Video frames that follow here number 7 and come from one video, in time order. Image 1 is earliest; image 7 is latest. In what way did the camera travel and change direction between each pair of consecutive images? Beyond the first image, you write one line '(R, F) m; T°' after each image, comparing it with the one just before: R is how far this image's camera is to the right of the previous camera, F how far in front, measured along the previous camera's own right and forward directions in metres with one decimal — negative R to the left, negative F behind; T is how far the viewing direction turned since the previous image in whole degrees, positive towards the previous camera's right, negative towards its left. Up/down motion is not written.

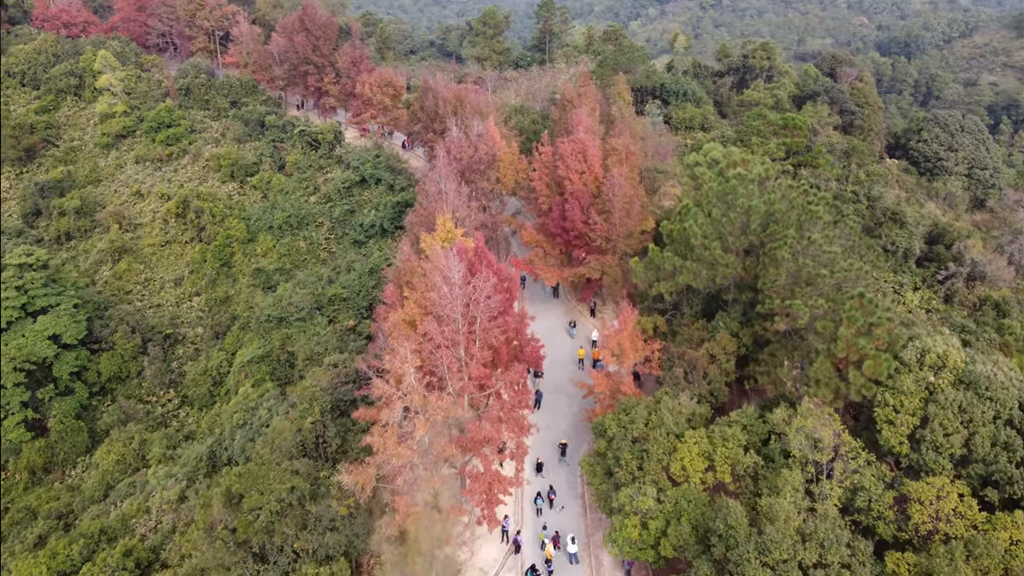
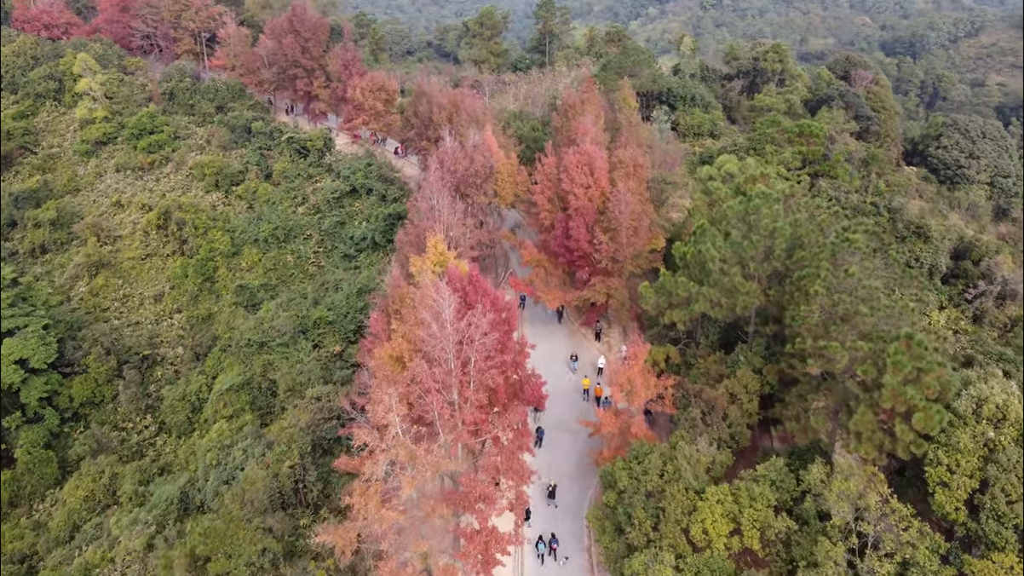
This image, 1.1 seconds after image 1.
(0.0, +2.0) m; 0°
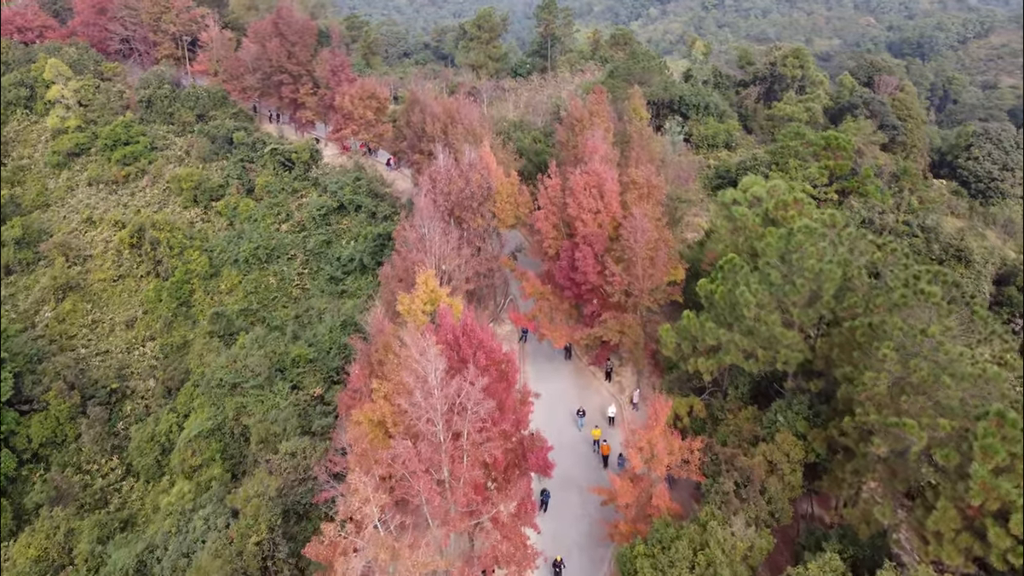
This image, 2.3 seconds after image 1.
(0.0, +2.7) m; 0°
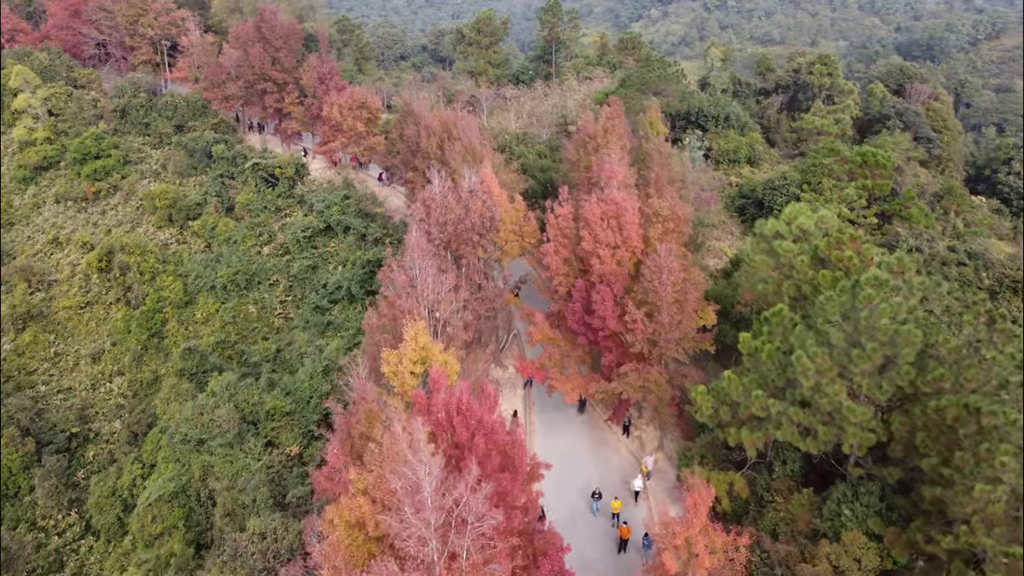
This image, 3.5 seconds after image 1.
(-0.1, +2.9) m; 0°
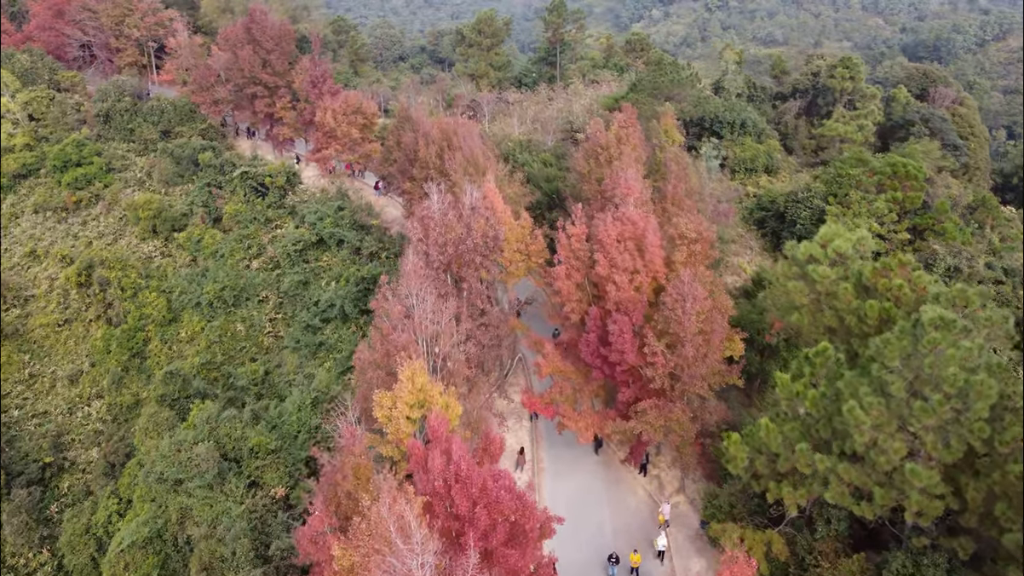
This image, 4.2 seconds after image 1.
(-0.1, +1.8) m; 0°
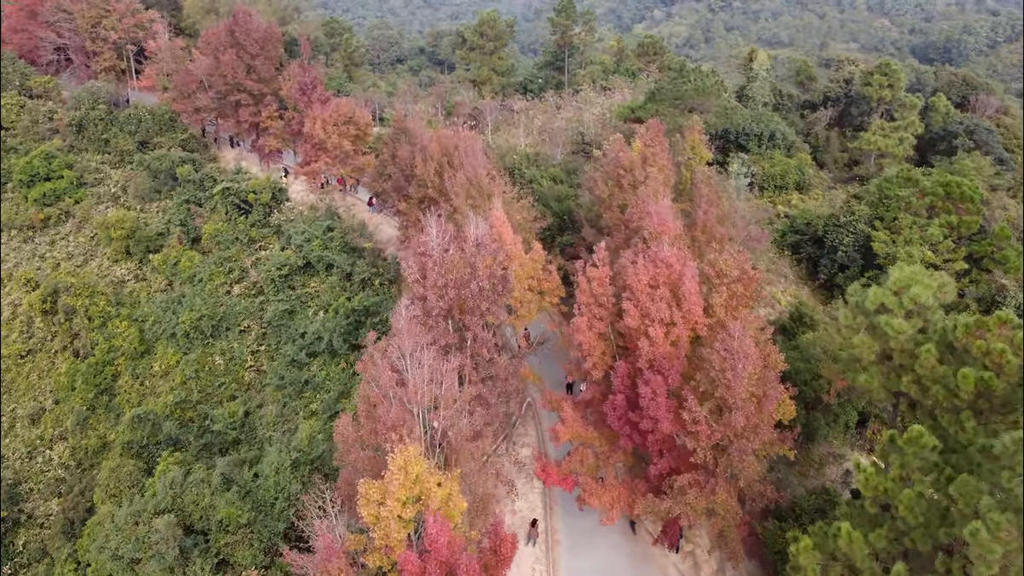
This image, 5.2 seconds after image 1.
(-0.2, +2.6) m; 0°
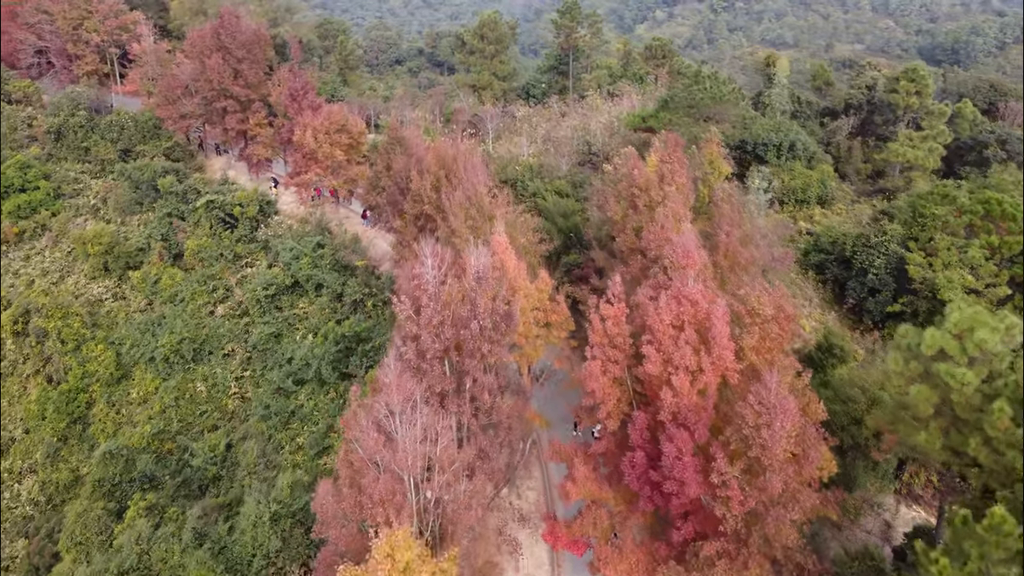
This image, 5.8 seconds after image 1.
(-0.1, +1.7) m; 0°
